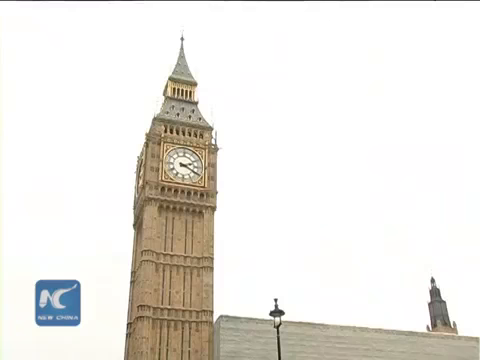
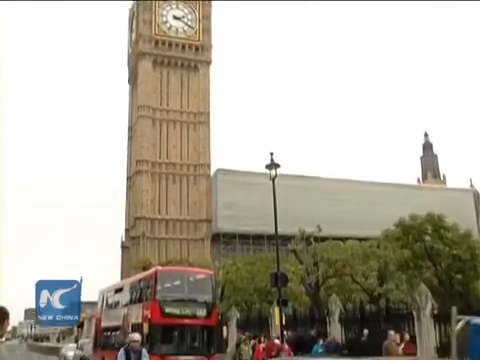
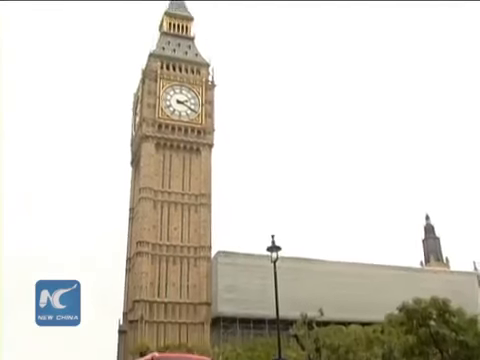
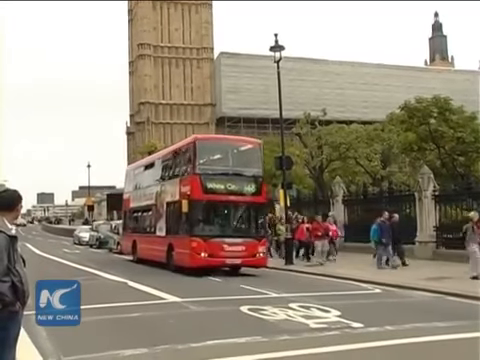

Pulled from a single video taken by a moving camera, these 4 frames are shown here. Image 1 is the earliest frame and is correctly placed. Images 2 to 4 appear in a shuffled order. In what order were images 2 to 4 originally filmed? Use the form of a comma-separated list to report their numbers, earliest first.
3, 2, 4
